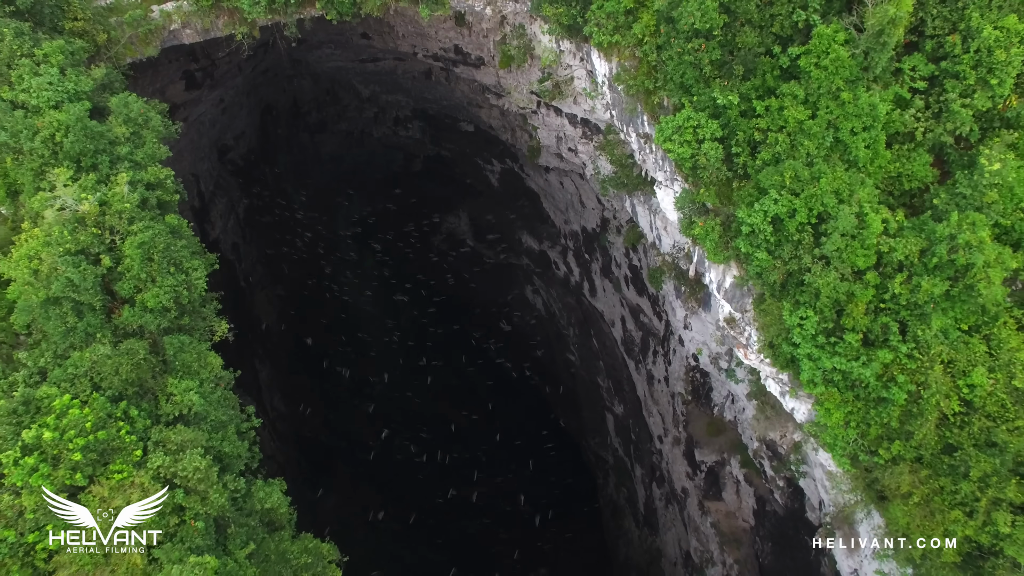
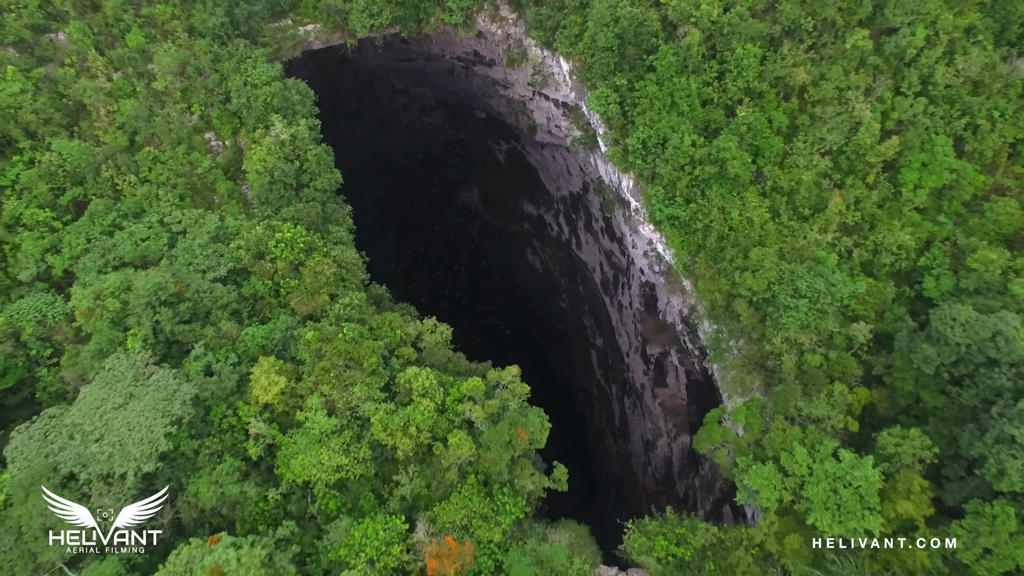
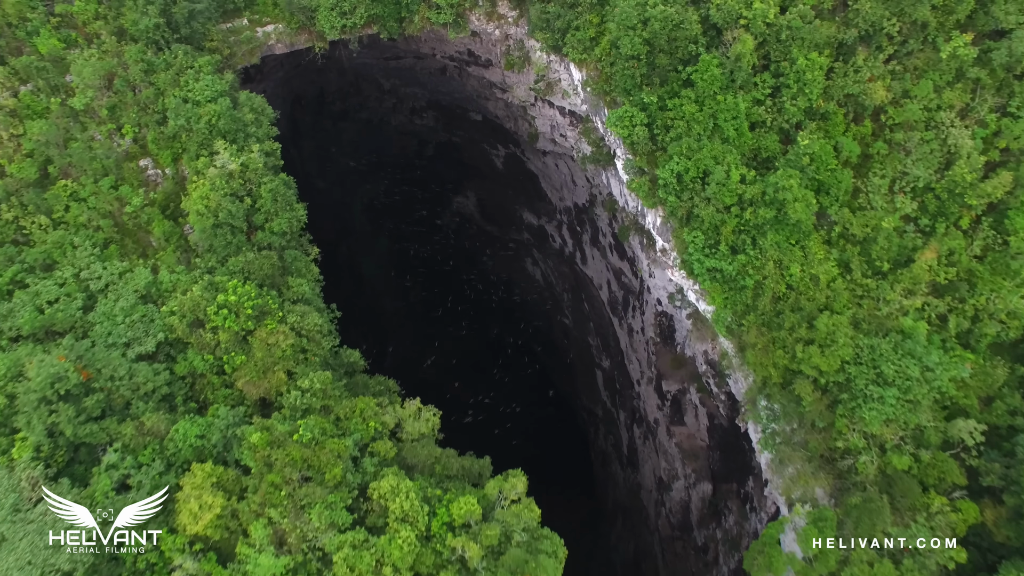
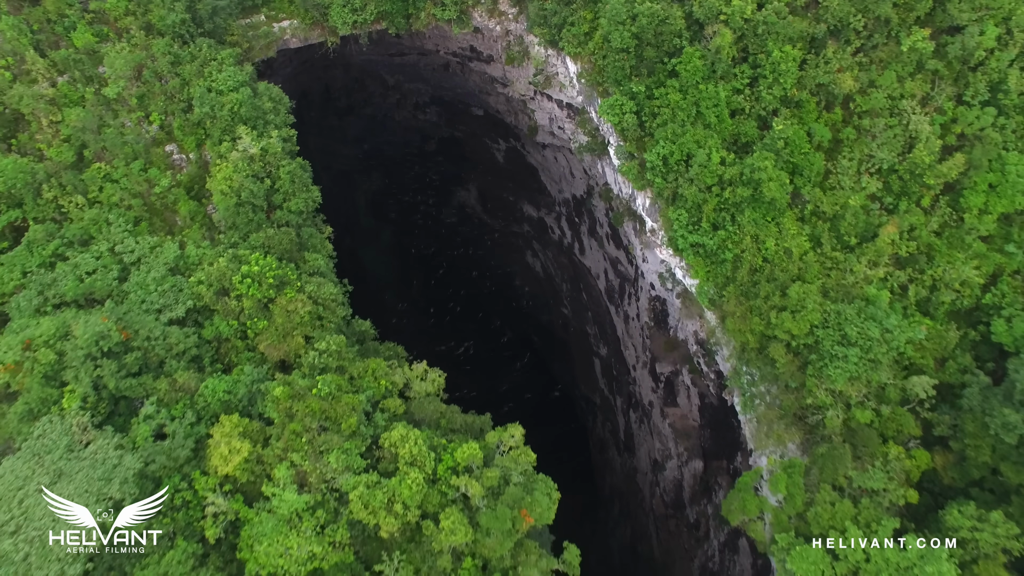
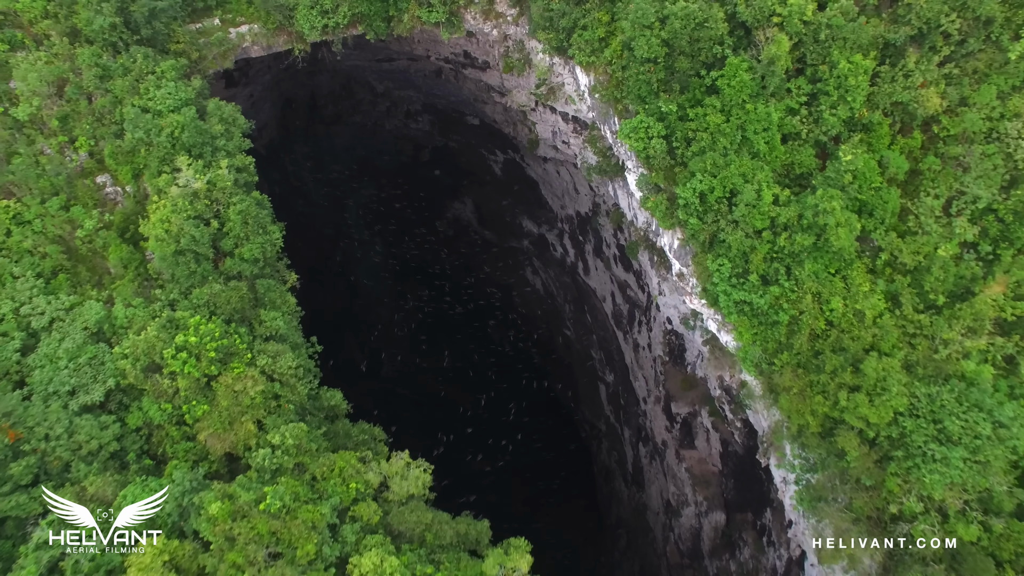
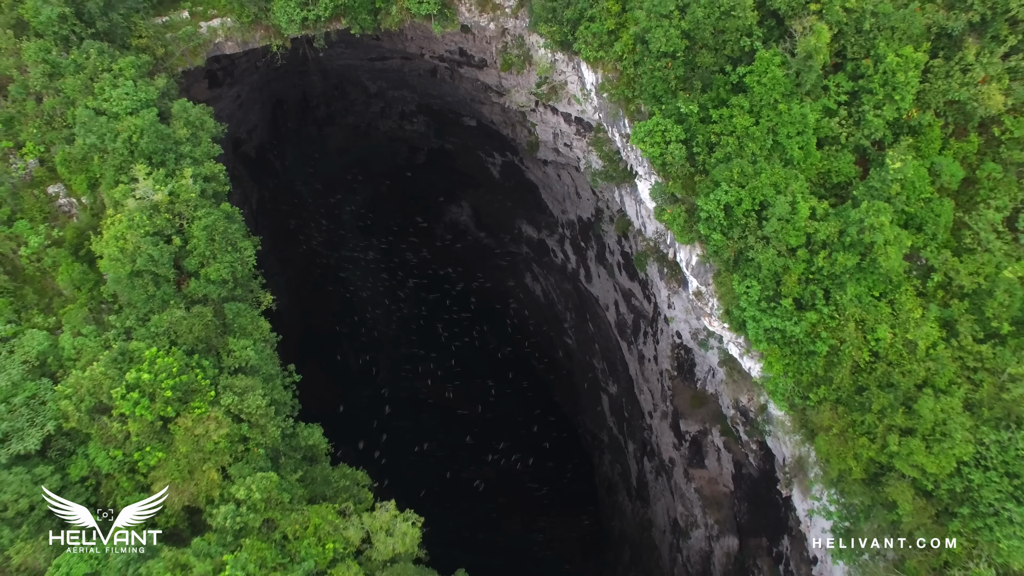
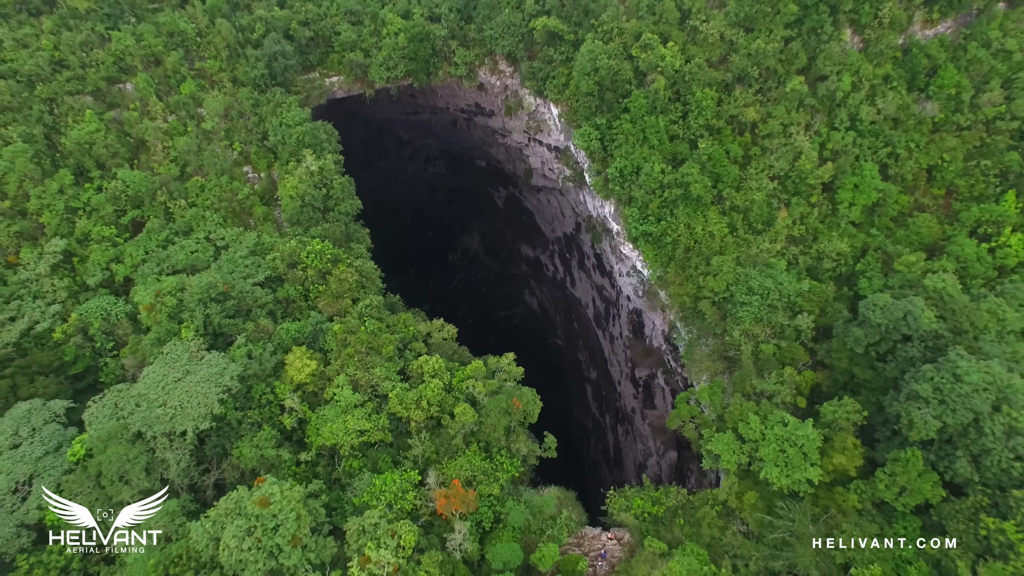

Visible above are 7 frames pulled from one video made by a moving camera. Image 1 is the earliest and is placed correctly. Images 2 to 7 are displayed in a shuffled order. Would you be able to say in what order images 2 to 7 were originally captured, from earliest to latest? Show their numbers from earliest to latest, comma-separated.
6, 5, 3, 4, 2, 7
